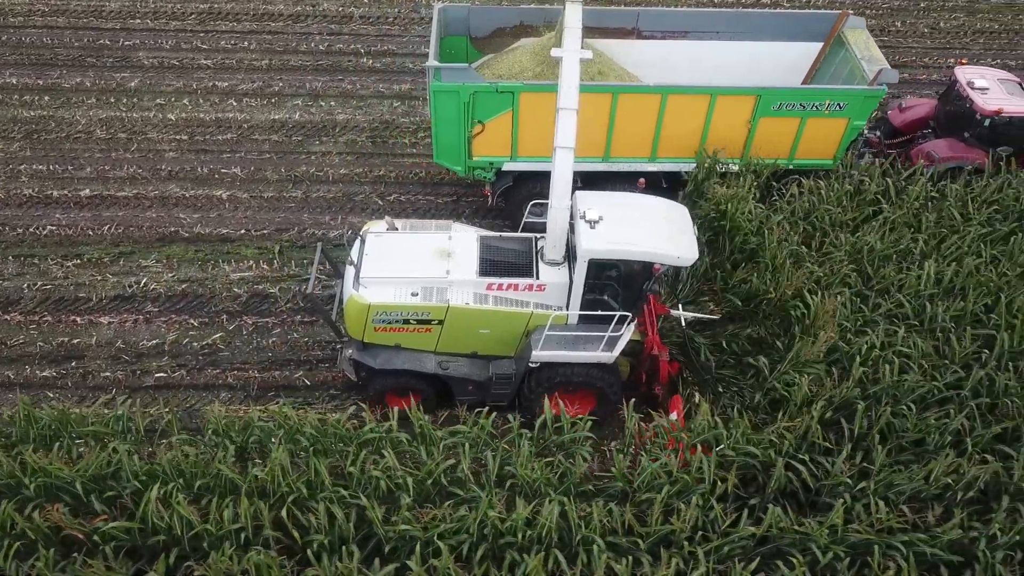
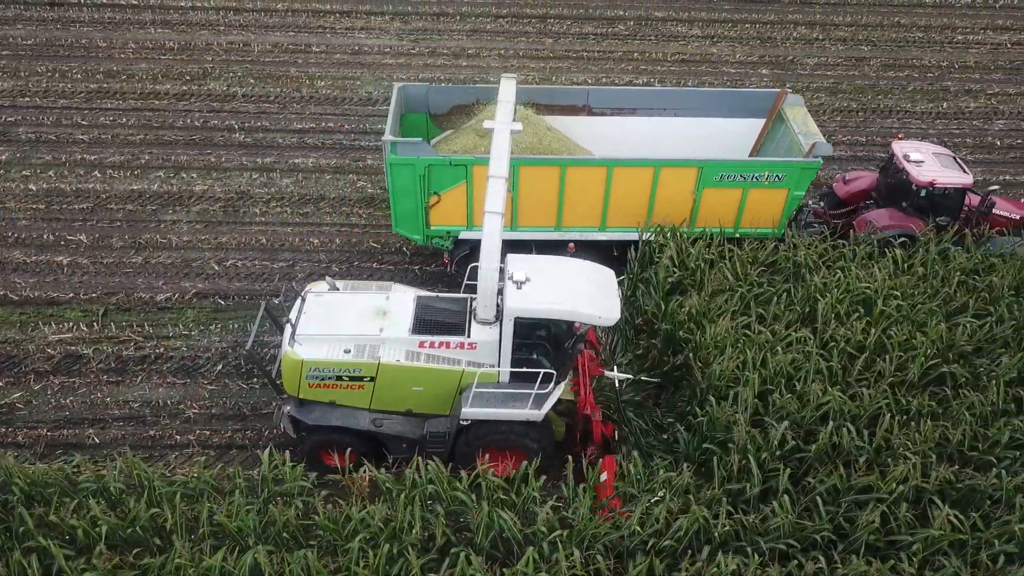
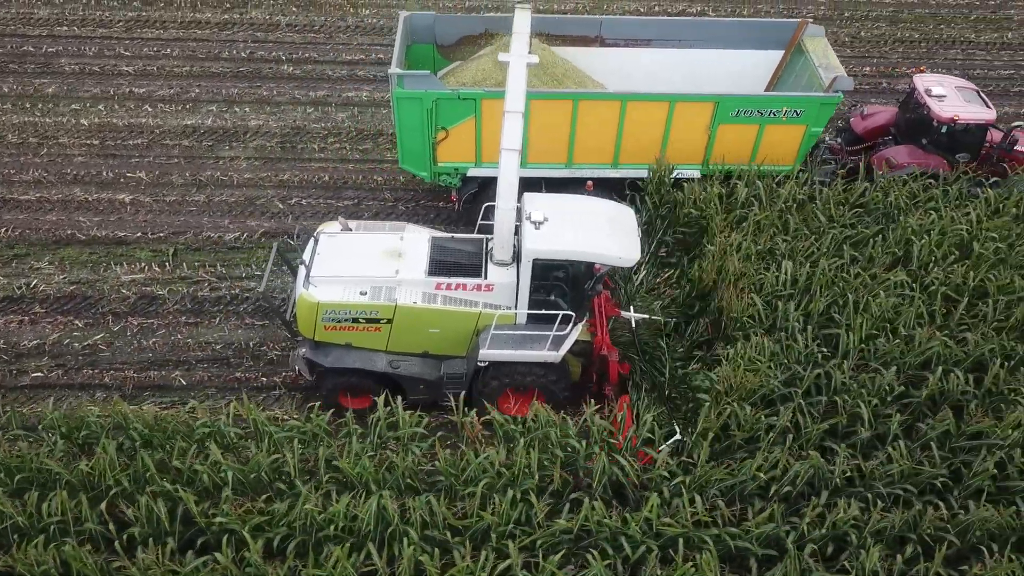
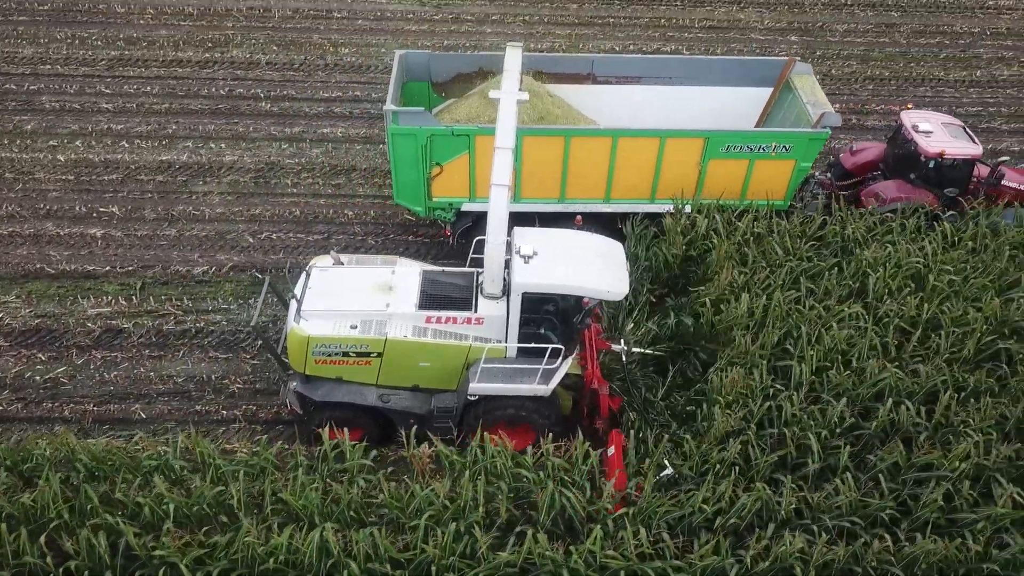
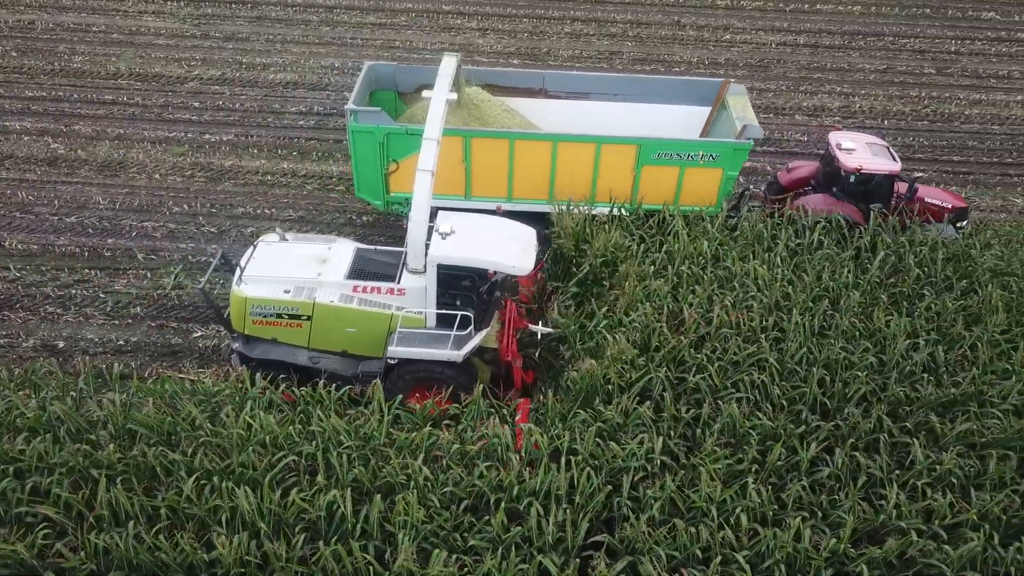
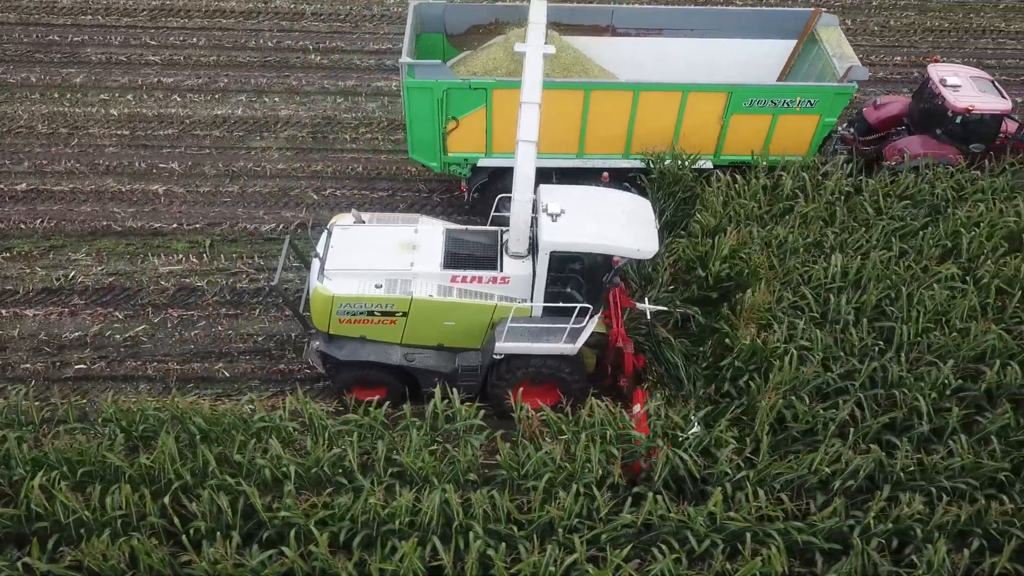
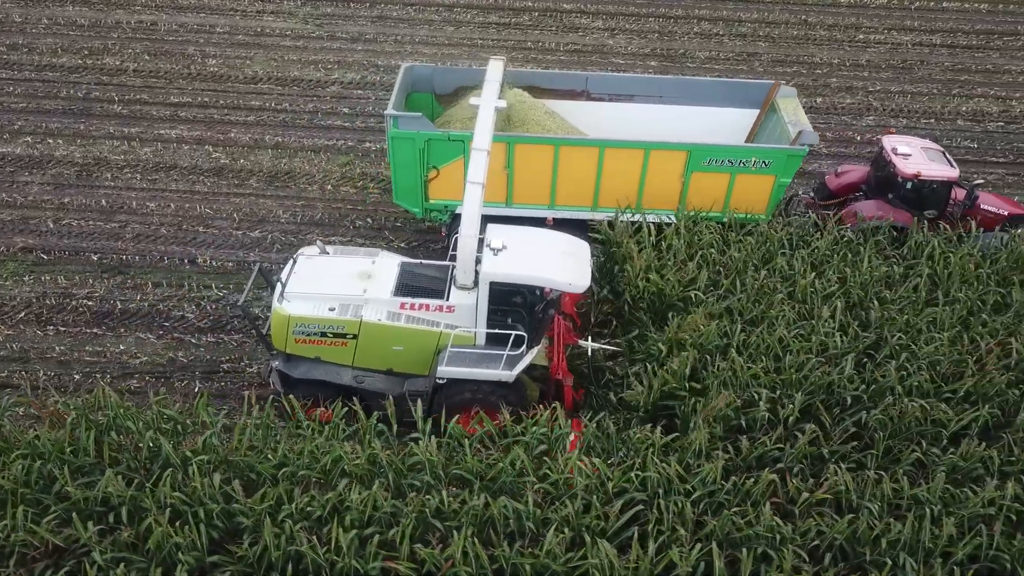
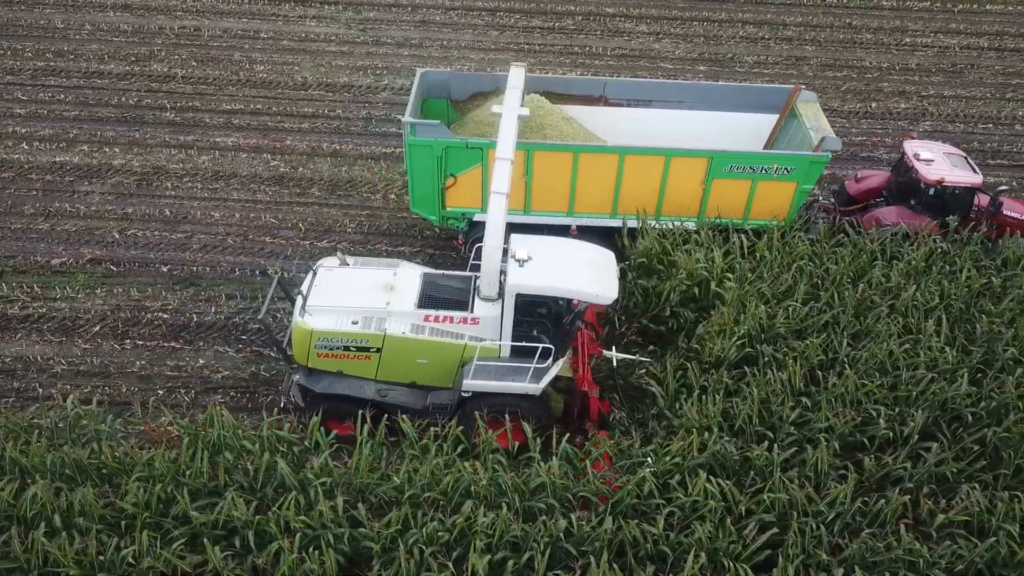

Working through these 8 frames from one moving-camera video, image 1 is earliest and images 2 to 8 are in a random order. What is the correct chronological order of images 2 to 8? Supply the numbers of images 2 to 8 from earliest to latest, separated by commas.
6, 3, 4, 2, 8, 7, 5
